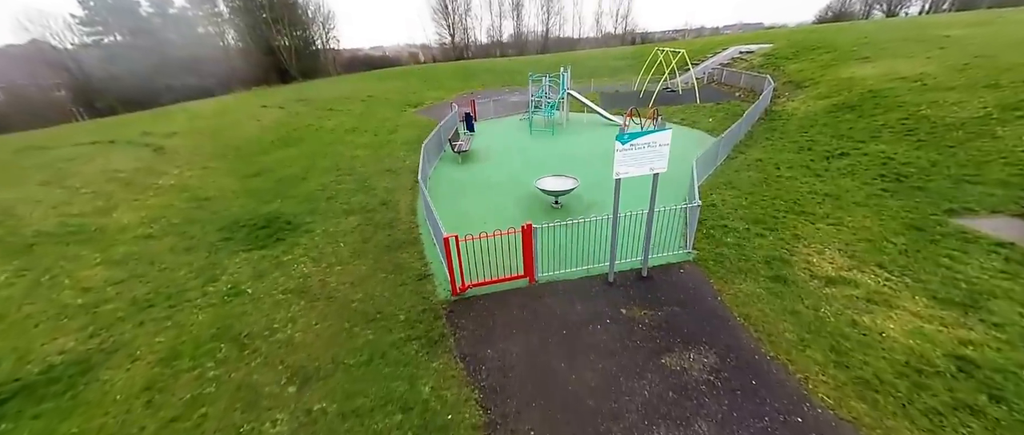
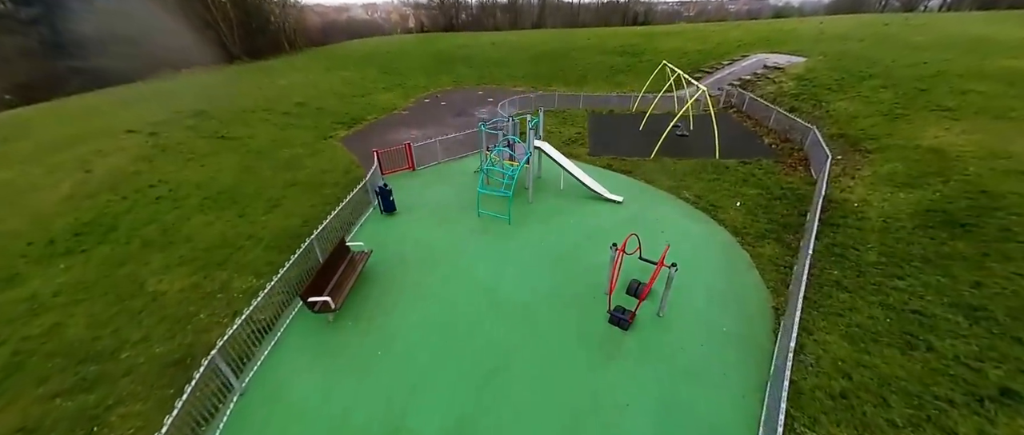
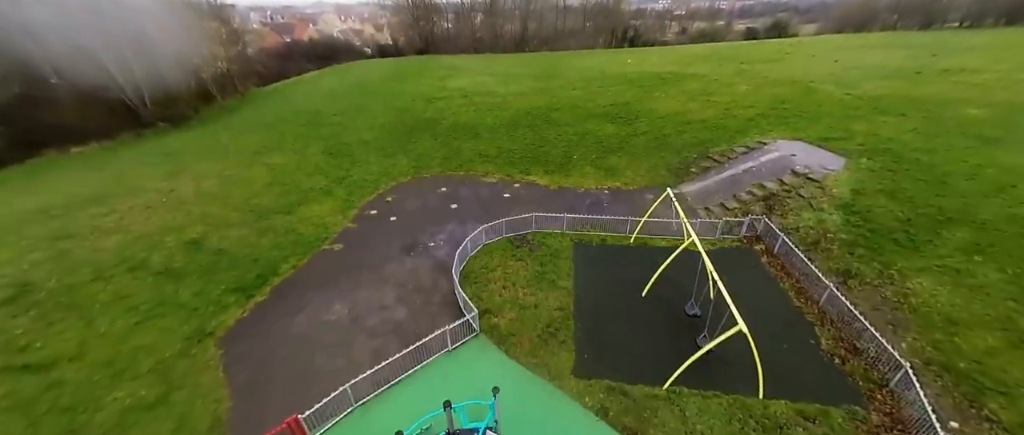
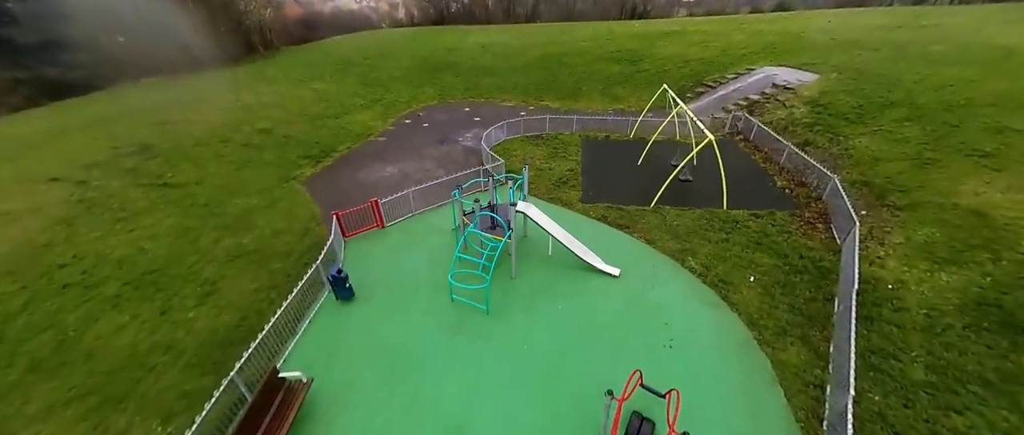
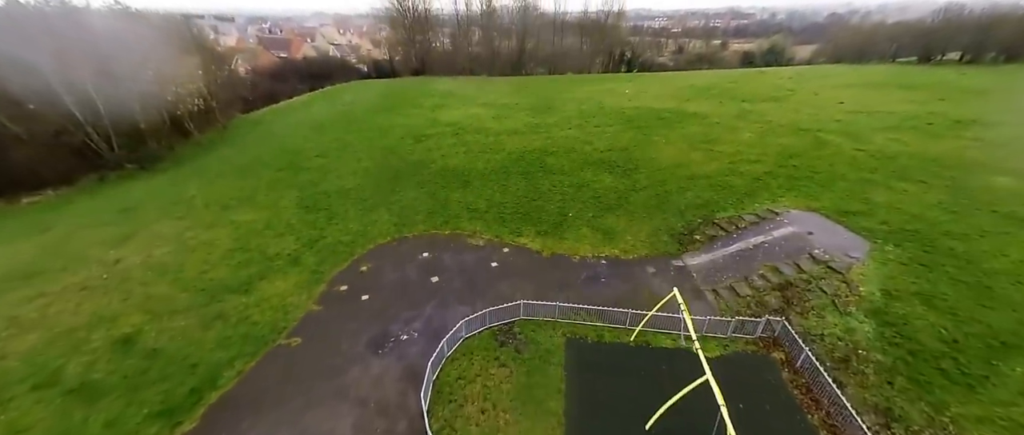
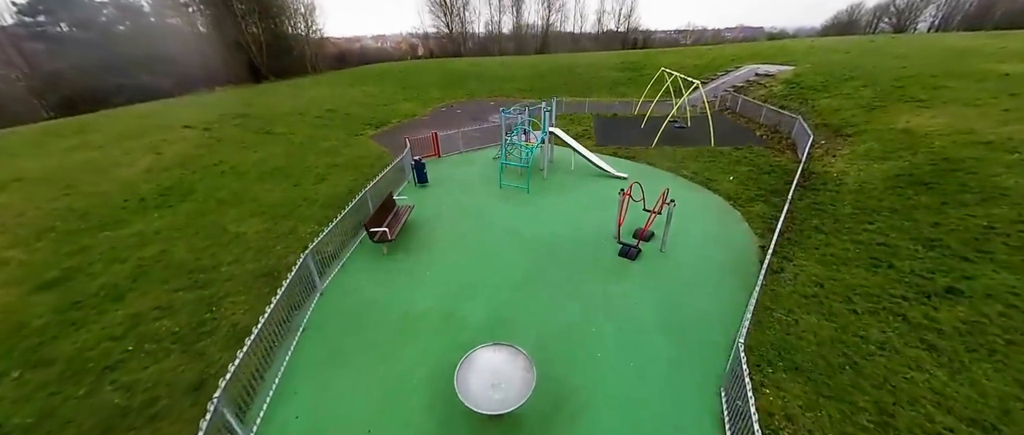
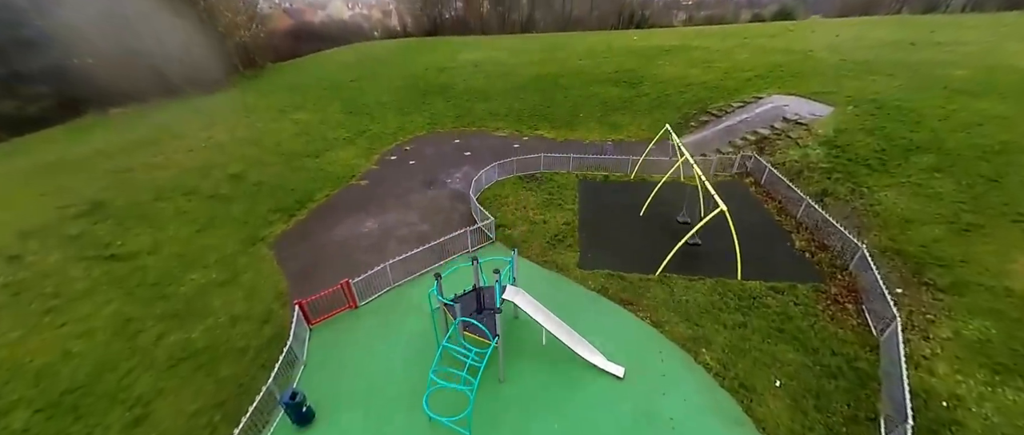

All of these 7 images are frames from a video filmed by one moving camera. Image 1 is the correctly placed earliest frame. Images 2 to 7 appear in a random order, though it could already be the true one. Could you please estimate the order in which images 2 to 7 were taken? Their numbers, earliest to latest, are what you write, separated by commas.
6, 2, 4, 7, 3, 5
